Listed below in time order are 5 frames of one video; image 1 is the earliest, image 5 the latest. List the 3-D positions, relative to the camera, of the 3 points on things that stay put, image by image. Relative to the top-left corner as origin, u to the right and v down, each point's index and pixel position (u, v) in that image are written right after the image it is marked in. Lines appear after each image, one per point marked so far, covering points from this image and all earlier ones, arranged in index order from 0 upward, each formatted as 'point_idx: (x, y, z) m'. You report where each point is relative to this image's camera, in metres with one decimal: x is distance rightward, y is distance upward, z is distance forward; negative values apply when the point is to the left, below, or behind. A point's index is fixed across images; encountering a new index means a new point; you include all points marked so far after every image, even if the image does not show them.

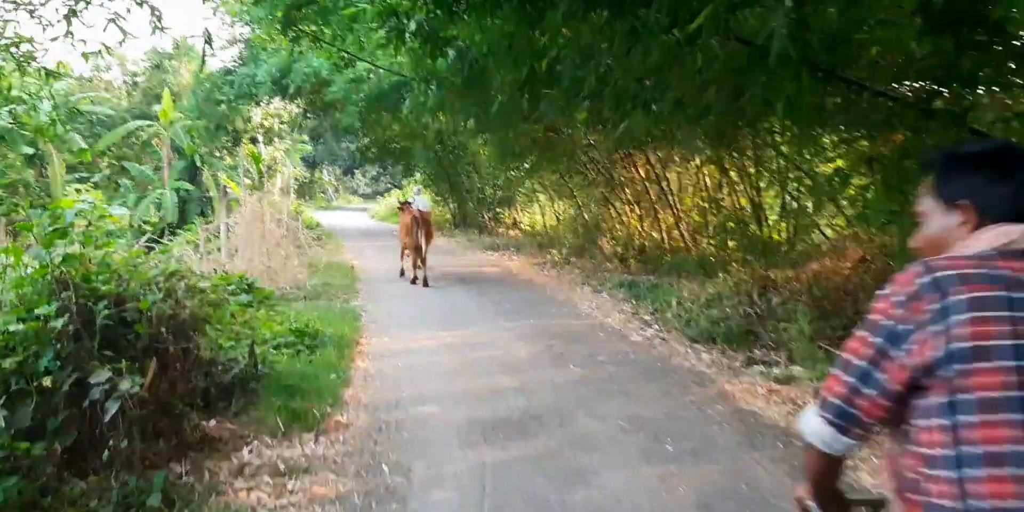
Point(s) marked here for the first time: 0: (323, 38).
0: (-2.6, +3.0, +12.7) m
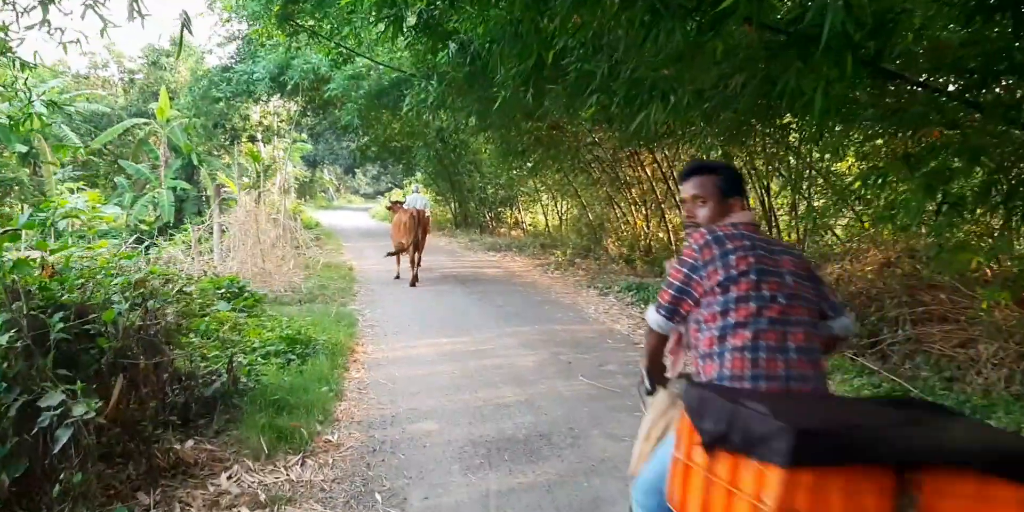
0: (-2.5, +2.9, +12.3) m
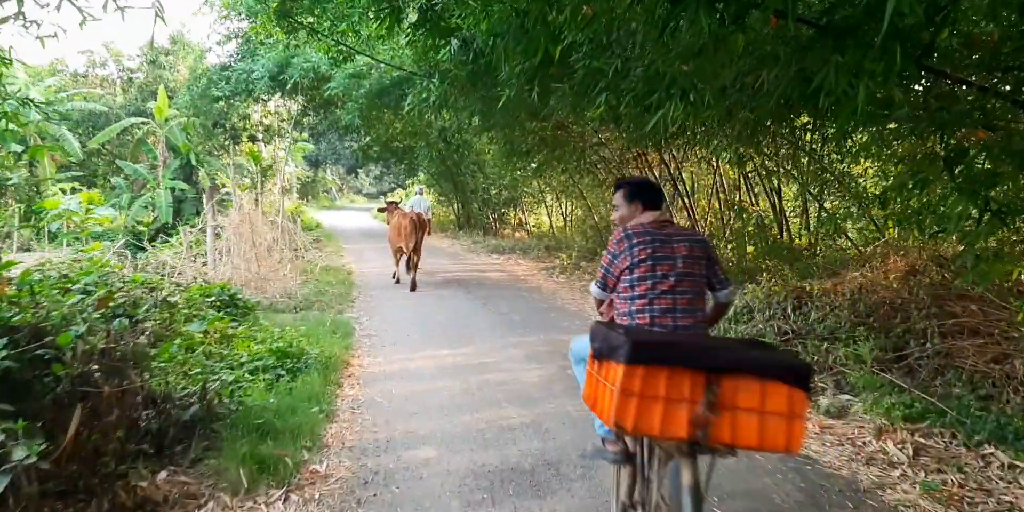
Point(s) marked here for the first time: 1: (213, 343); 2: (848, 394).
0: (-2.5, +2.9, +12.0) m
1: (-1.7, -0.5, +5.3) m
2: (+1.8, -0.7, +5.0) m
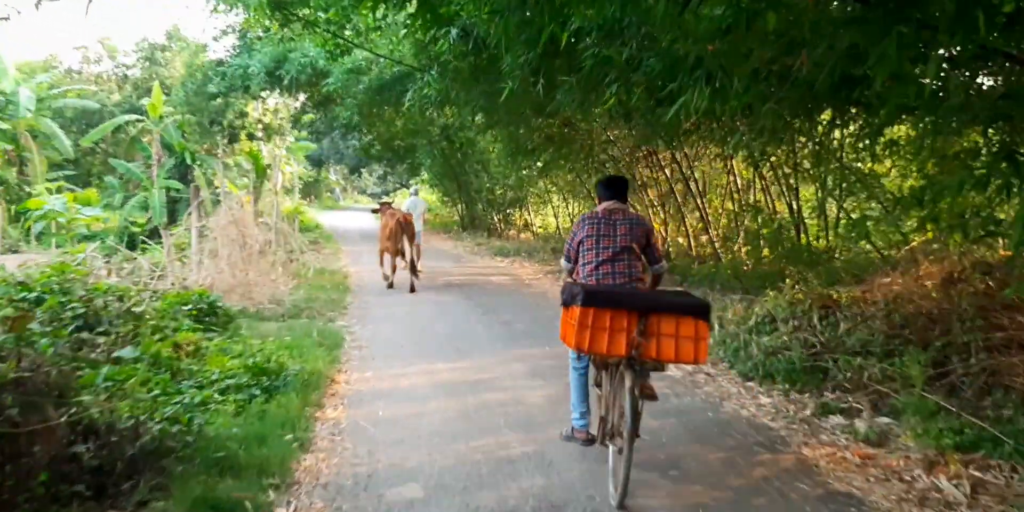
0: (-2.4, +2.9, +11.5) m
1: (-1.7, -0.5, +4.8) m
2: (+1.8, -0.8, +4.5) m
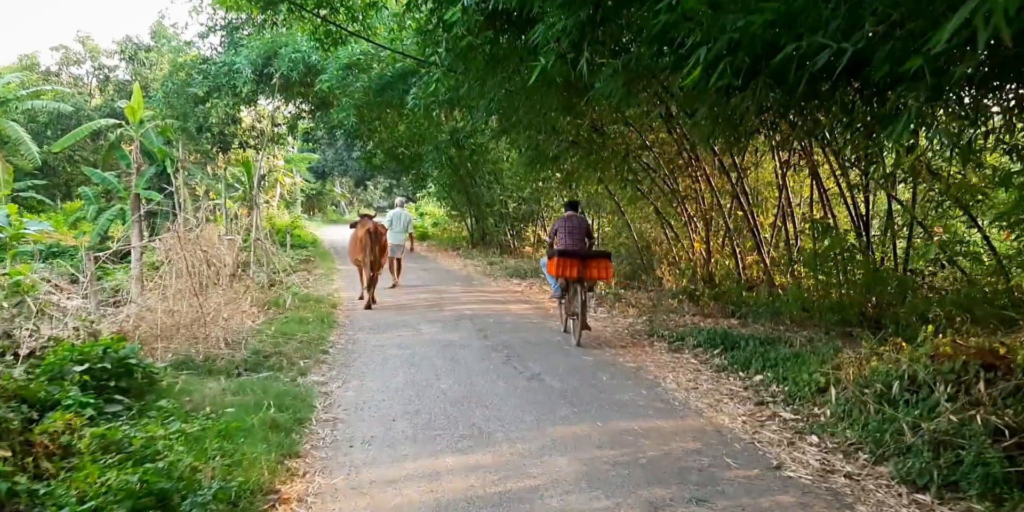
0: (-2.2, +2.6, +9.7) m
1: (-1.5, -0.7, +3.0) m
2: (+2.0, -0.9, +2.6) m
